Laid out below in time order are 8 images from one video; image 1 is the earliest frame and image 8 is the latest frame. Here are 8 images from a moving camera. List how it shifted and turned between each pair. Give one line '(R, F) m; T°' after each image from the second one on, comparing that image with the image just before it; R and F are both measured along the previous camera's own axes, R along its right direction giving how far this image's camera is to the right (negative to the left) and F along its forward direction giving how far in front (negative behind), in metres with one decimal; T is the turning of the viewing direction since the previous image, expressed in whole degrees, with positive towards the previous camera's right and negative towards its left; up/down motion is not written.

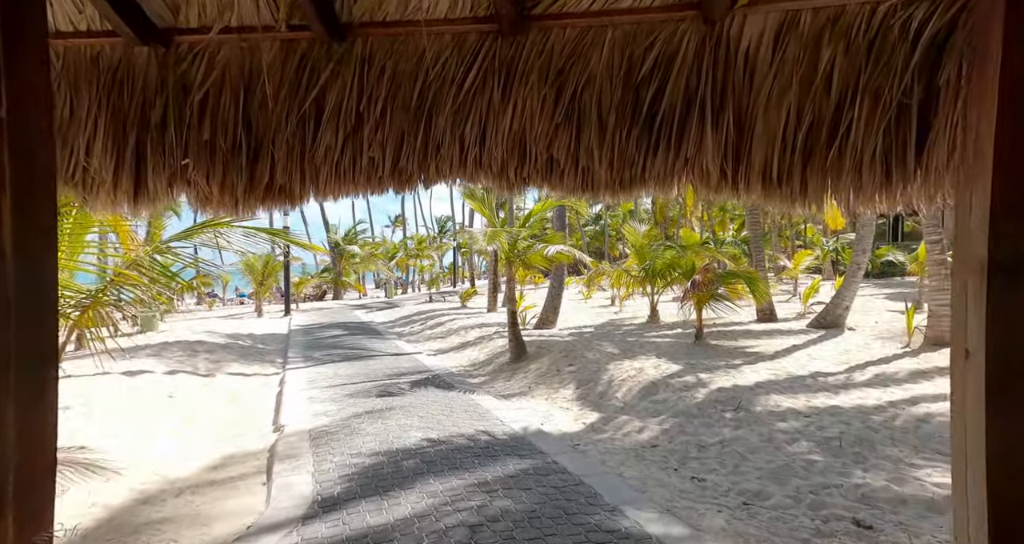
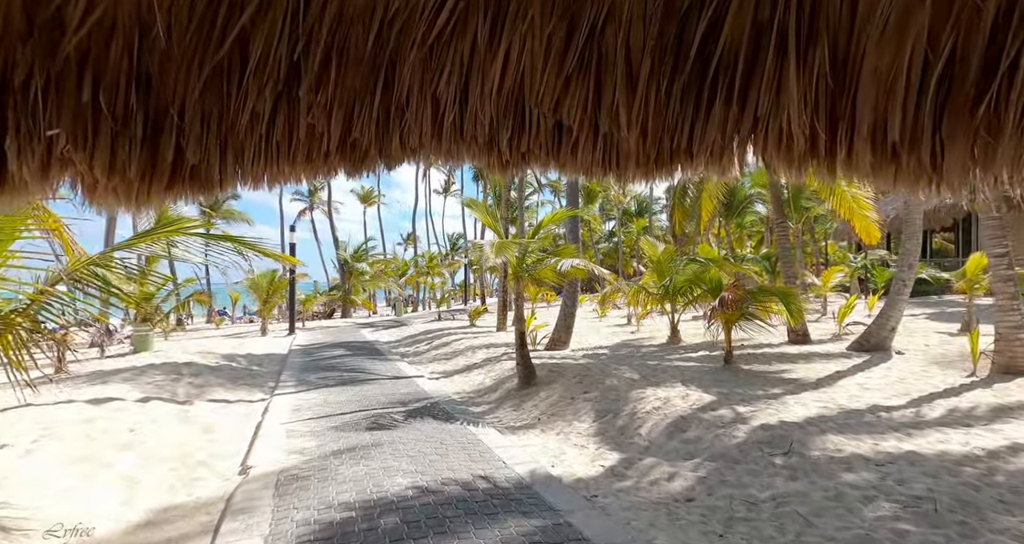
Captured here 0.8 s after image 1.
(+0.1, +0.7) m; -1°
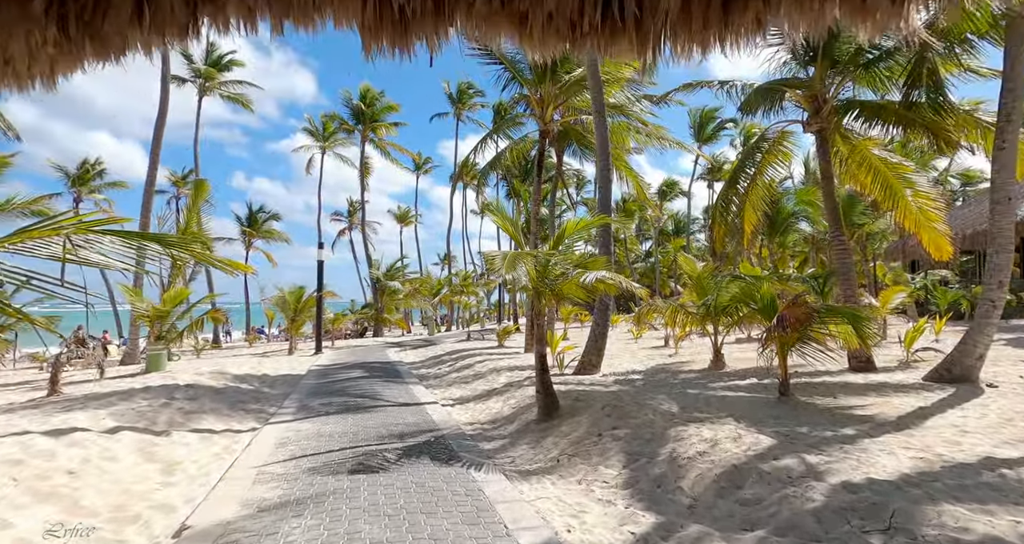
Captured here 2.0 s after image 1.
(+0.2, +0.9) m; -3°
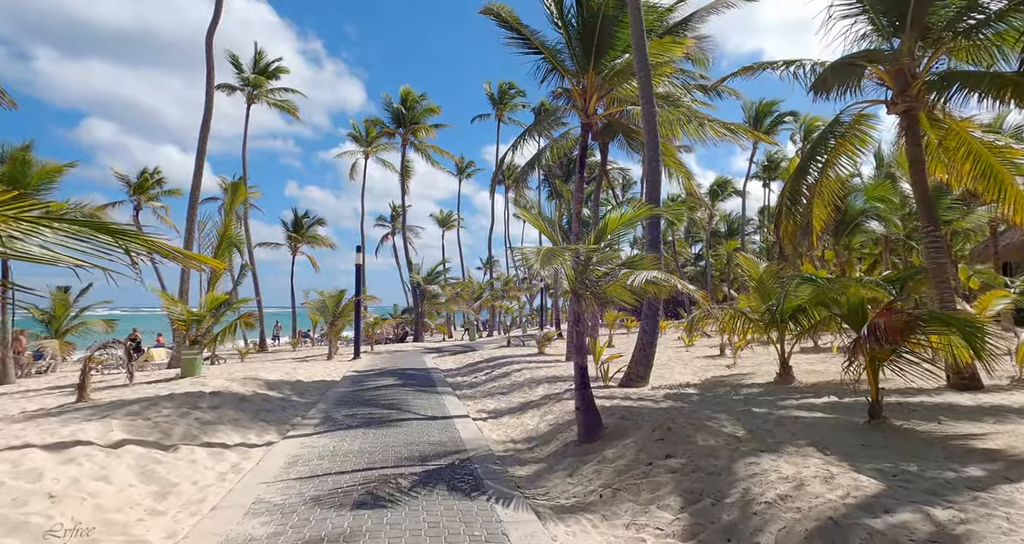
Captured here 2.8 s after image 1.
(+0.1, +0.7) m; -4°
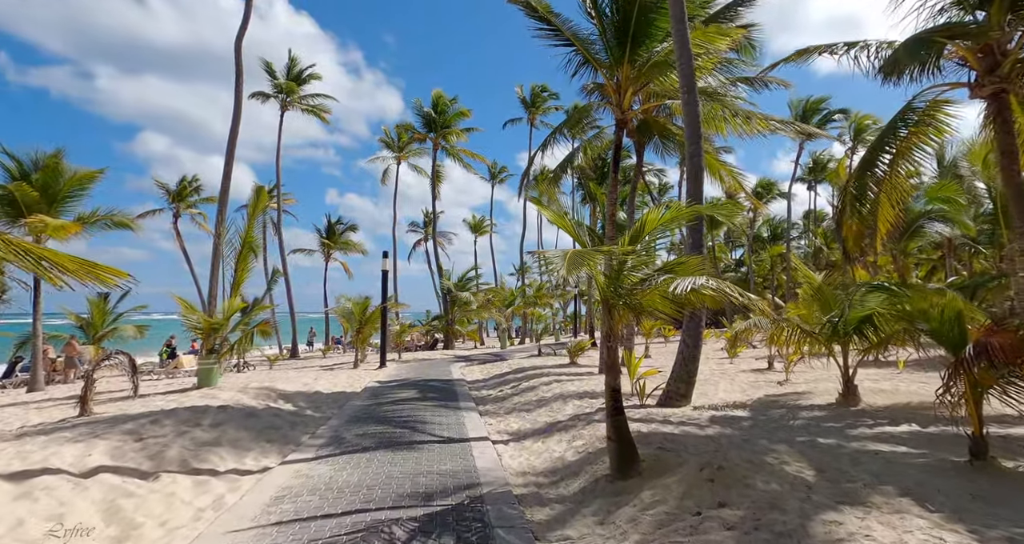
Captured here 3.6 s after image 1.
(+0.1, +0.8) m; -3°
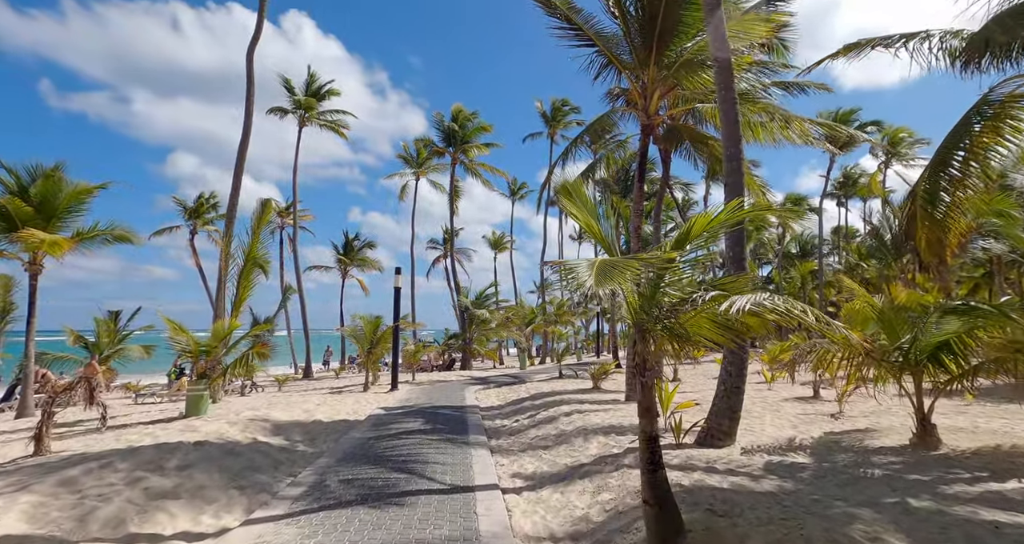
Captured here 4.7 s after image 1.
(+0.1, +1.1) m; -2°
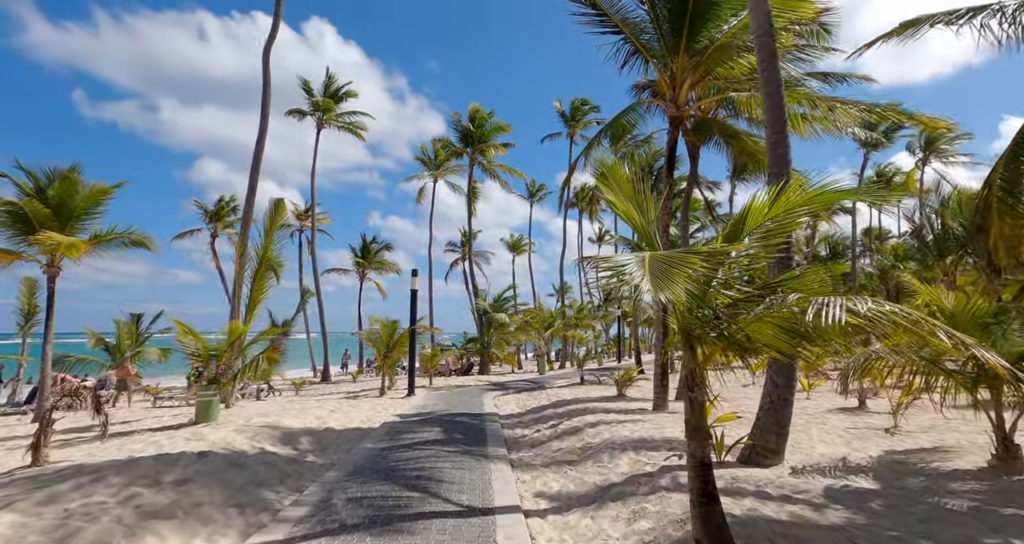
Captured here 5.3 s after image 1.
(-0.1, +0.6) m; -2°
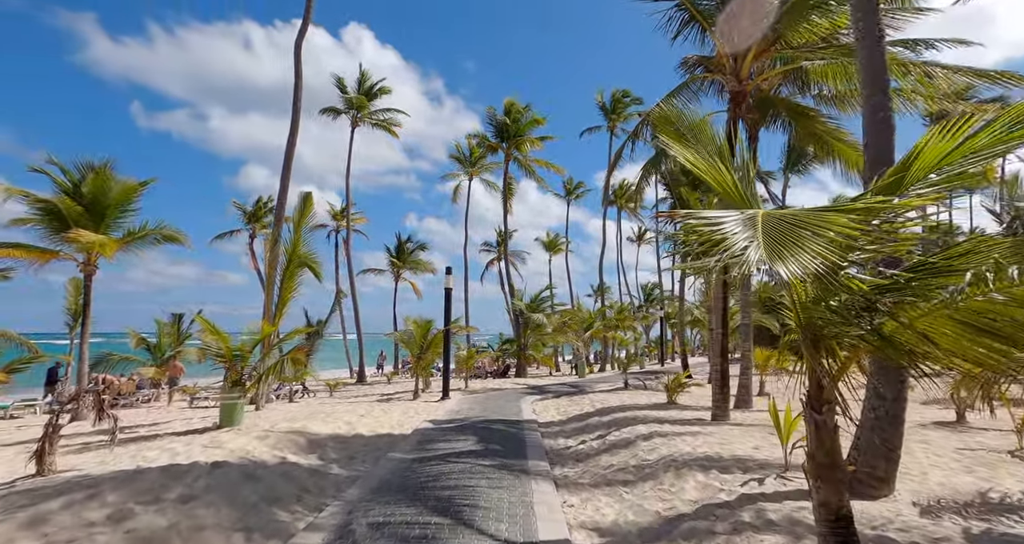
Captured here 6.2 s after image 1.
(-0.1, +0.9) m; -3°
